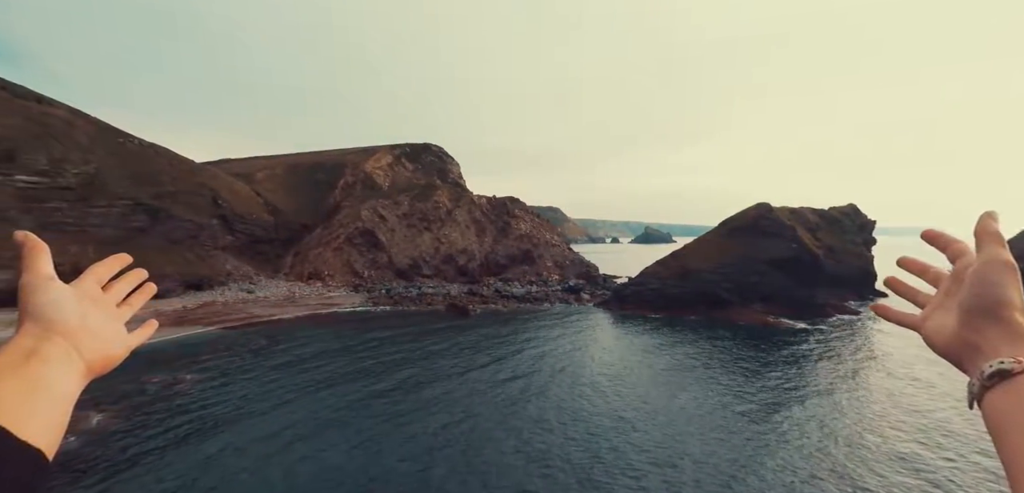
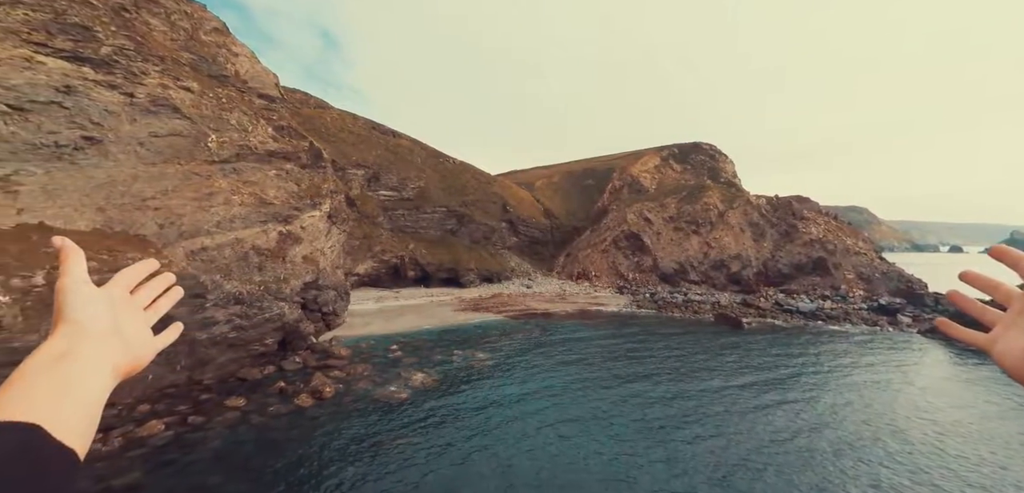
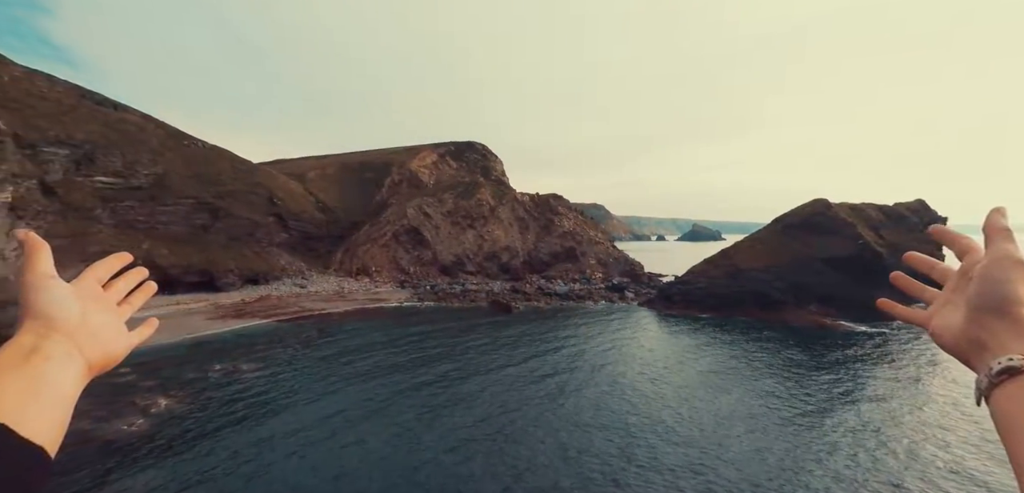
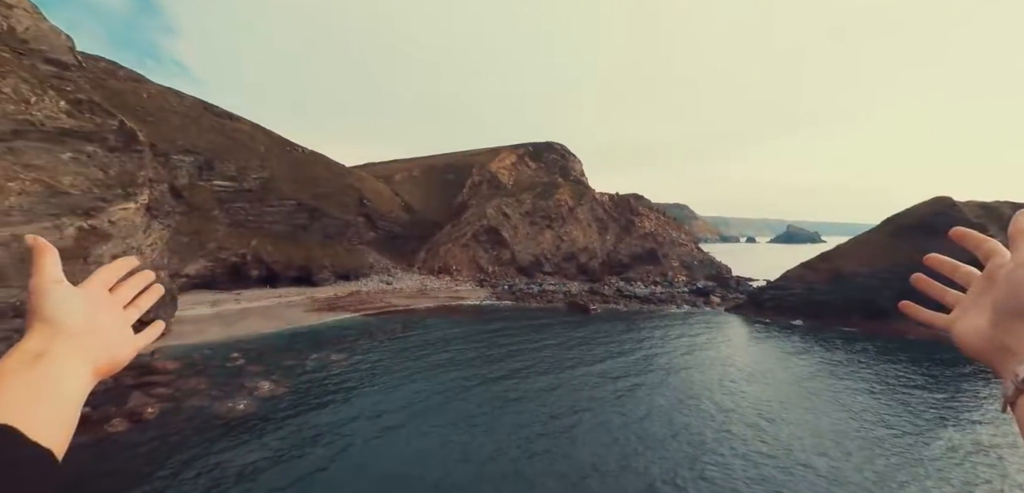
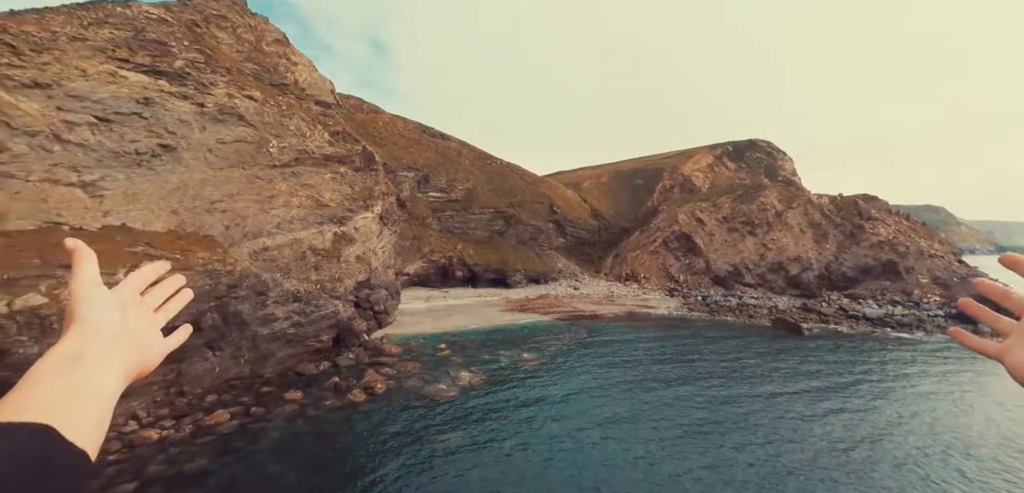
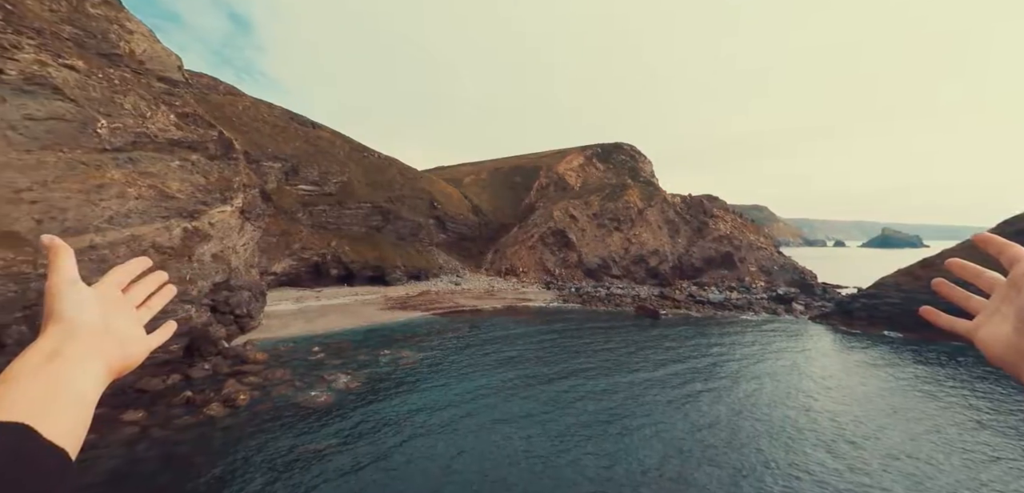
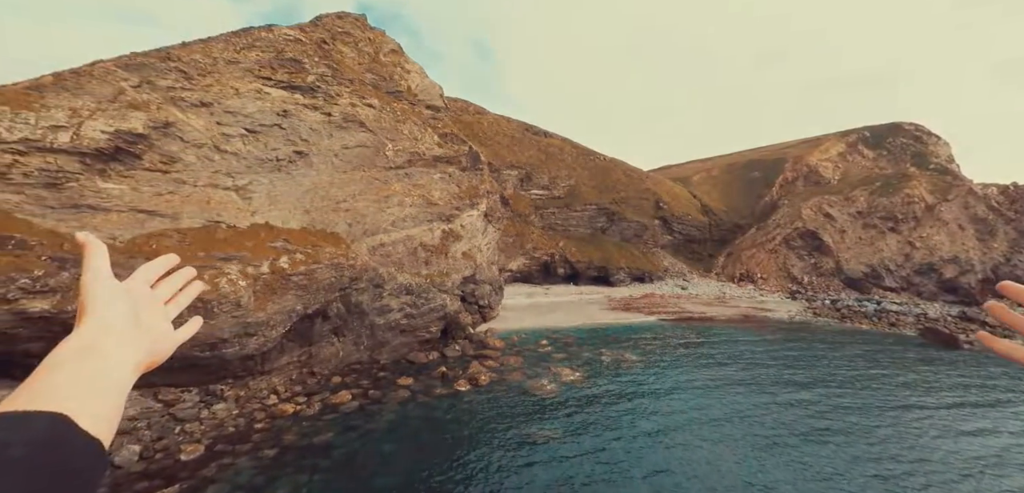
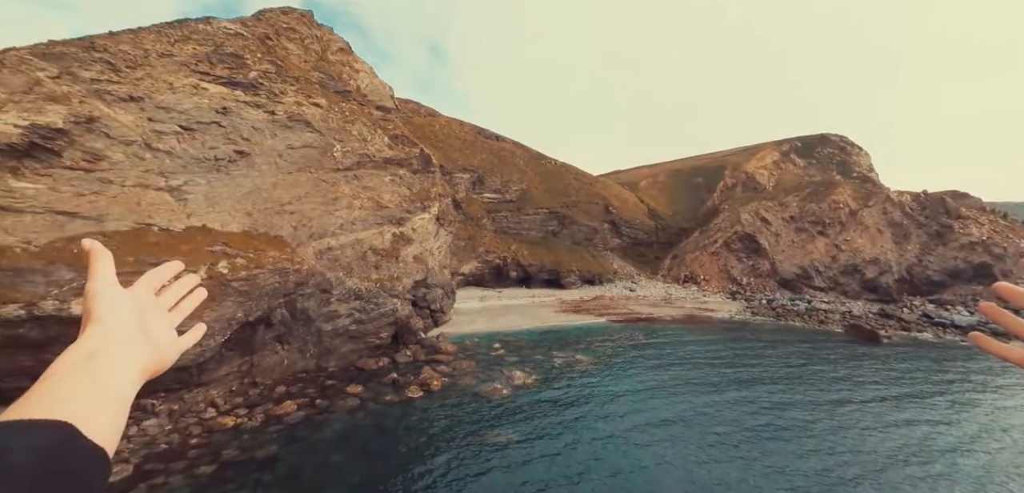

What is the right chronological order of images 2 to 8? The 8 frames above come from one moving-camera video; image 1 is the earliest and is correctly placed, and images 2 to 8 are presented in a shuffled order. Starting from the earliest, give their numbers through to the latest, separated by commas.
3, 4, 6, 2, 5, 8, 7
